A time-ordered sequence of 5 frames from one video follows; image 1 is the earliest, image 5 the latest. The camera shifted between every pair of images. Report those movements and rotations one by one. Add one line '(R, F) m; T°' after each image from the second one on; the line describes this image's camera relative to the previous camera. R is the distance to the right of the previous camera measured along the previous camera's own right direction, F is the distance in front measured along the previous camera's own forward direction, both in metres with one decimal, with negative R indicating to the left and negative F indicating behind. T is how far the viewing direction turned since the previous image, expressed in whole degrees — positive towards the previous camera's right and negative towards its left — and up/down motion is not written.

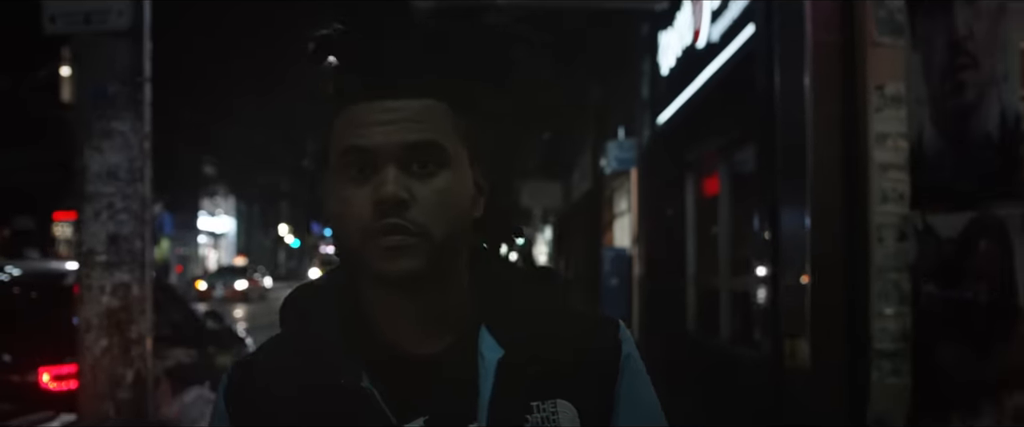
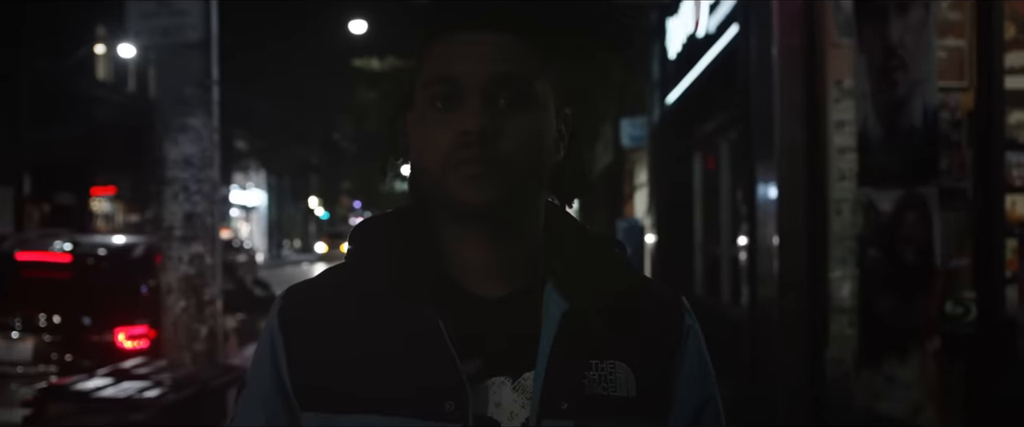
(+0.1, -0.9) m; -1°
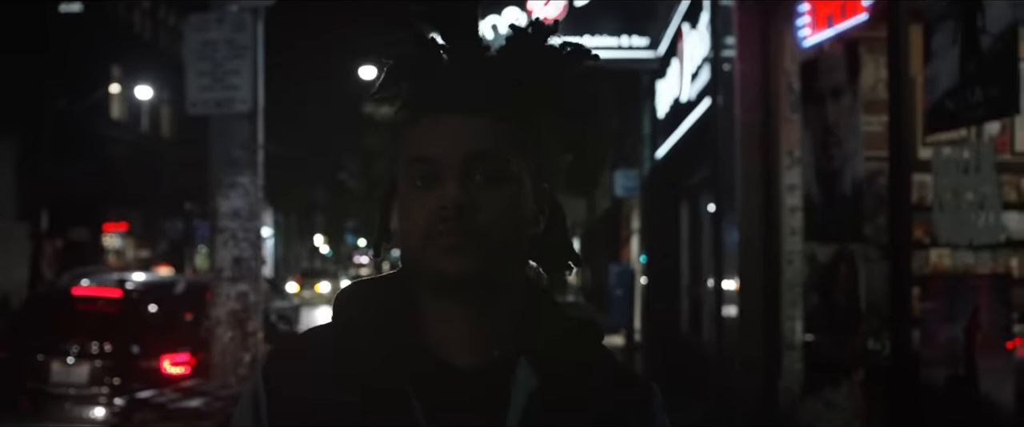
(0.0, -1.0) m; 0°
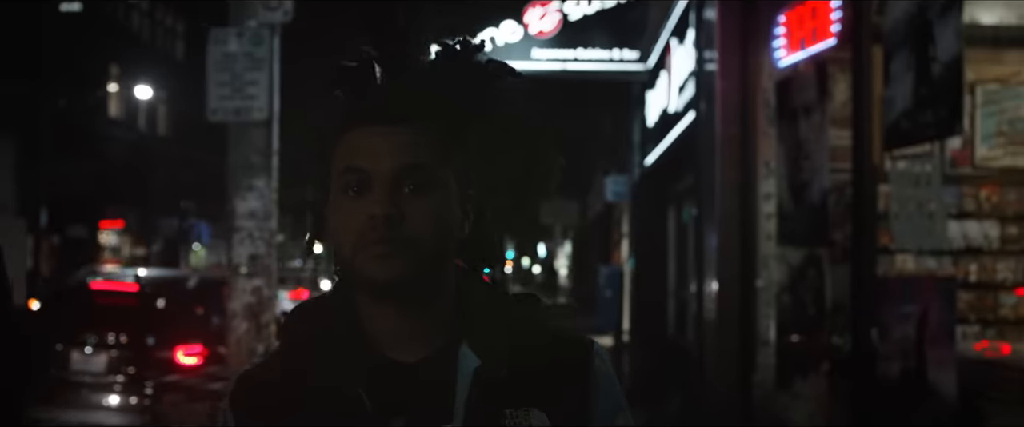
(0.0, -0.5) m; 0°
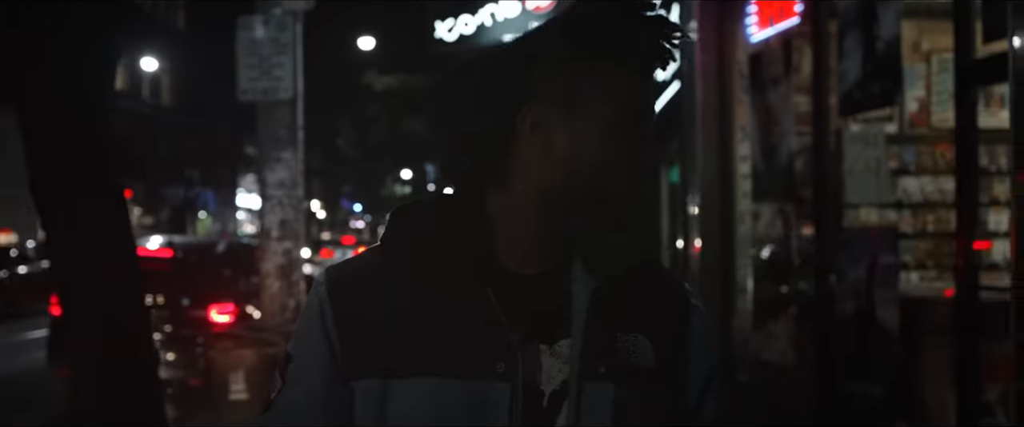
(0.0, -0.8) m; 0°
